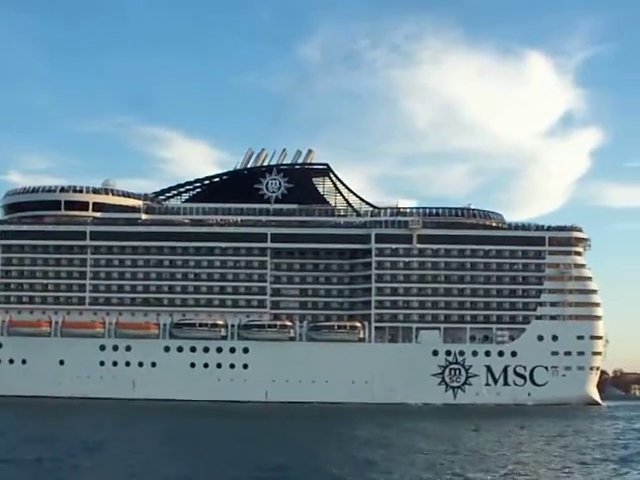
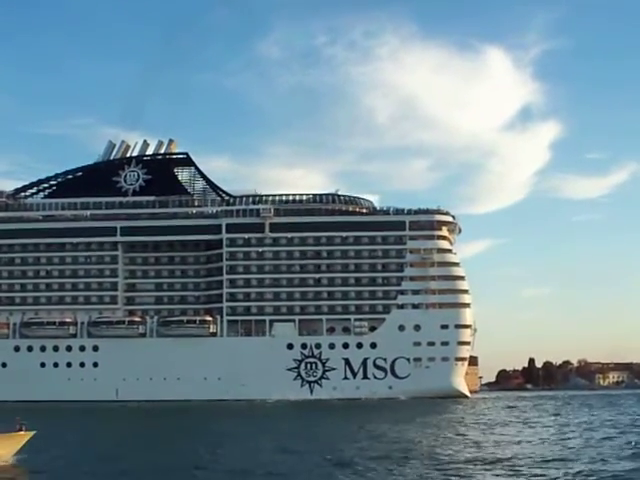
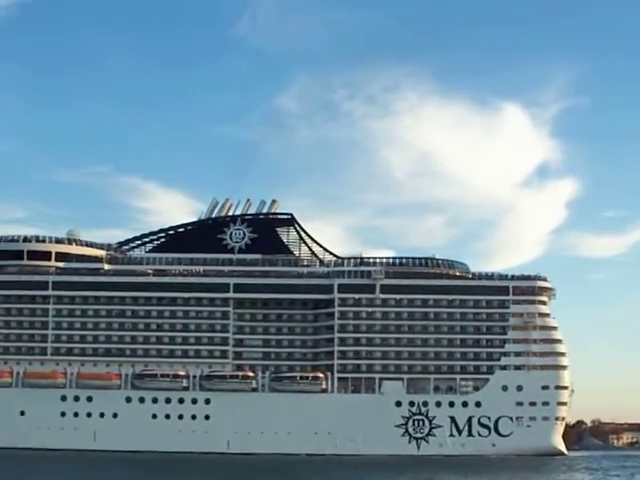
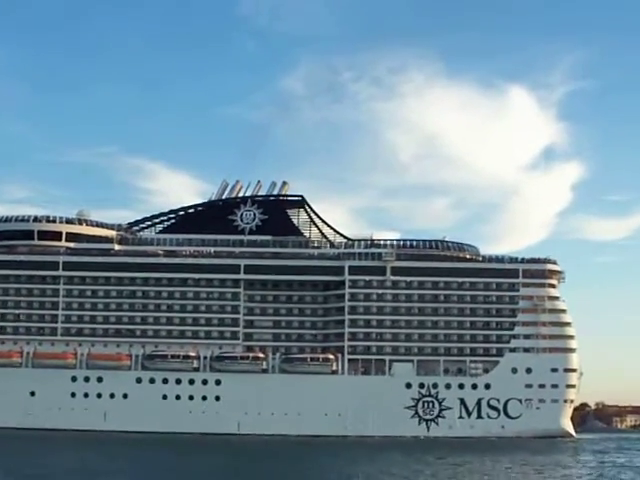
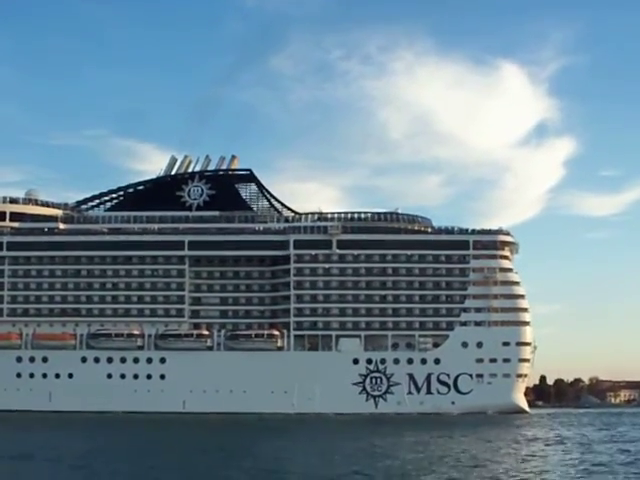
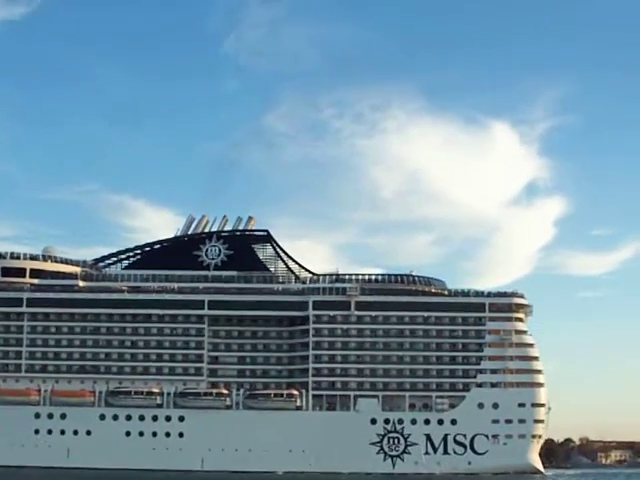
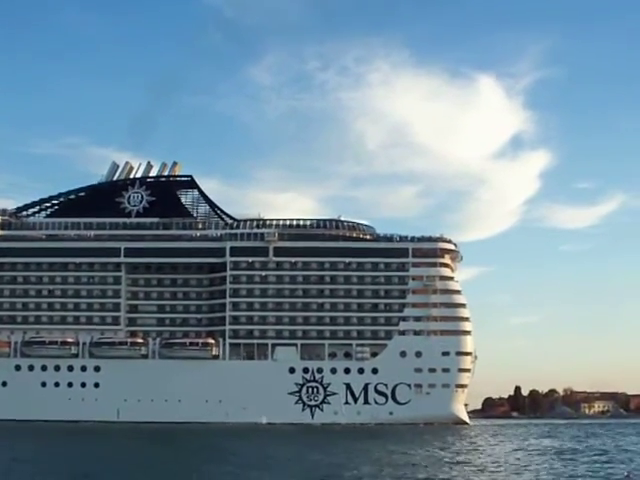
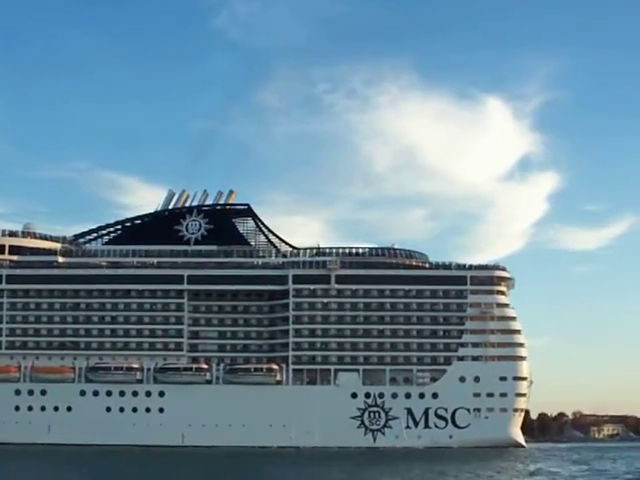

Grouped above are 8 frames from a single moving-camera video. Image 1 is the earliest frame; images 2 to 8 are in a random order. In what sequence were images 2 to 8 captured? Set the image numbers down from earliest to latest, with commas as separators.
4, 3, 6, 8, 5, 7, 2
